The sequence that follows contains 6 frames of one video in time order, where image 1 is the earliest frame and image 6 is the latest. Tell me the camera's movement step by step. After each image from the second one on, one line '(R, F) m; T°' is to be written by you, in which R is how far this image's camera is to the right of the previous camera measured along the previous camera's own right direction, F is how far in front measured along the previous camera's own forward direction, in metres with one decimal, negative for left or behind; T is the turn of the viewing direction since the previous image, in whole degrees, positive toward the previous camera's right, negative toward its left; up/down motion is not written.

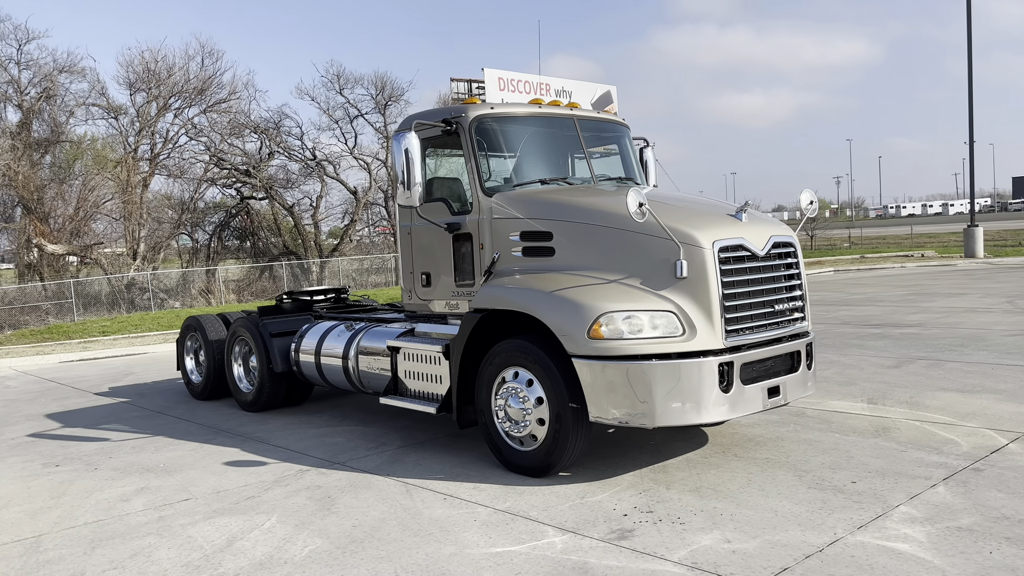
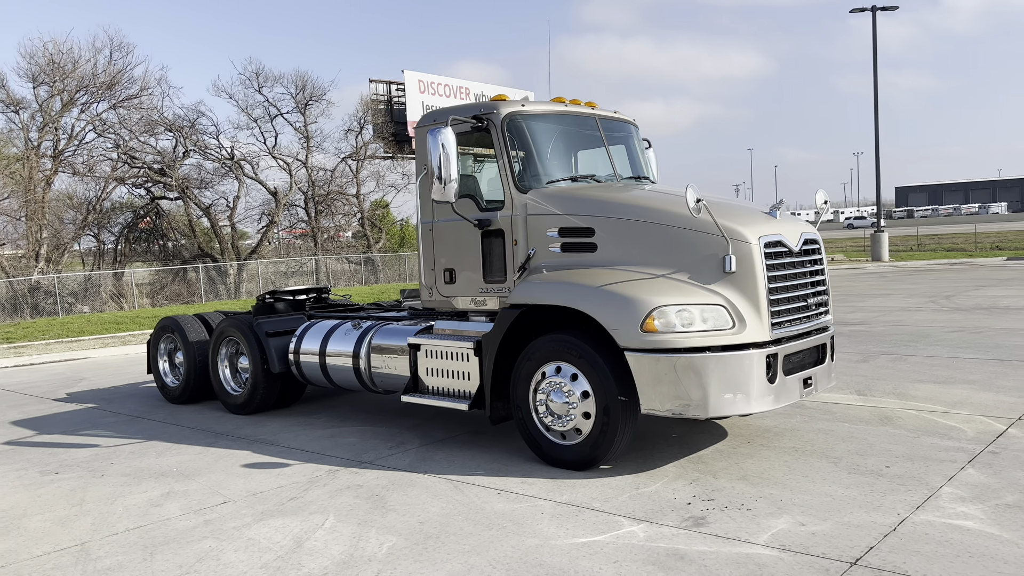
(-0.9, 0.0) m; +6°
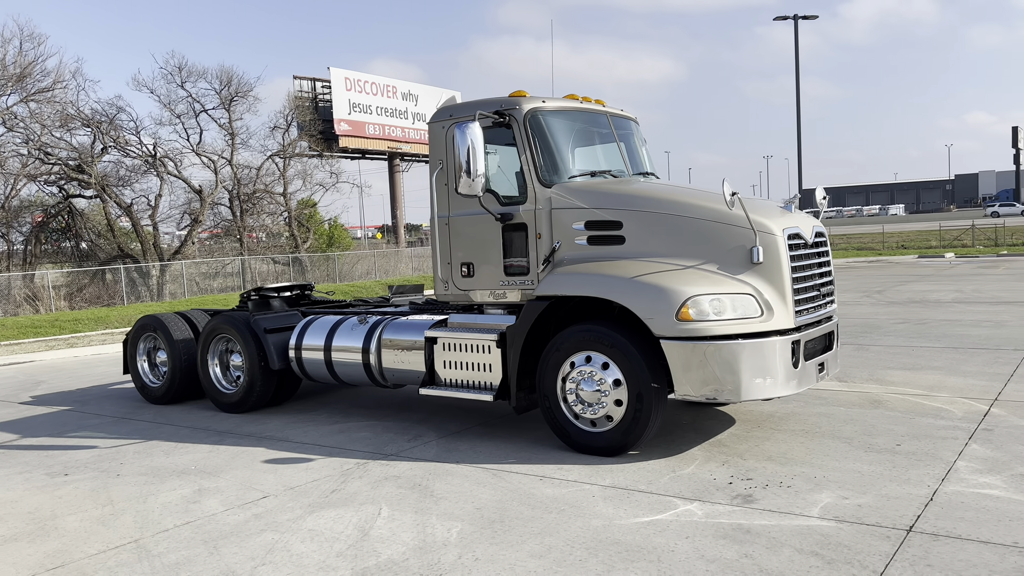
(-0.8, -0.1) m; +6°
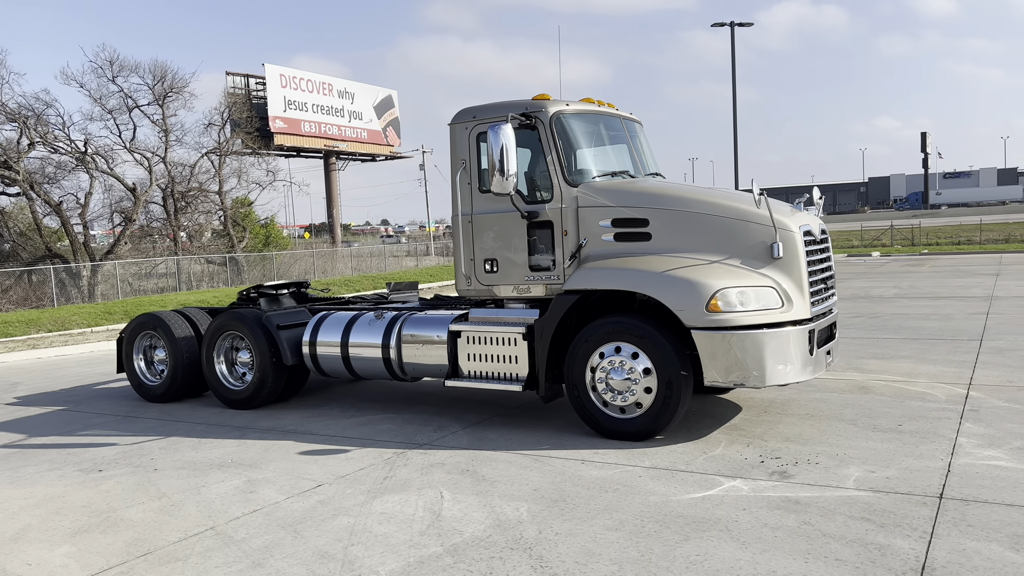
(-0.8, -0.2) m; +5°
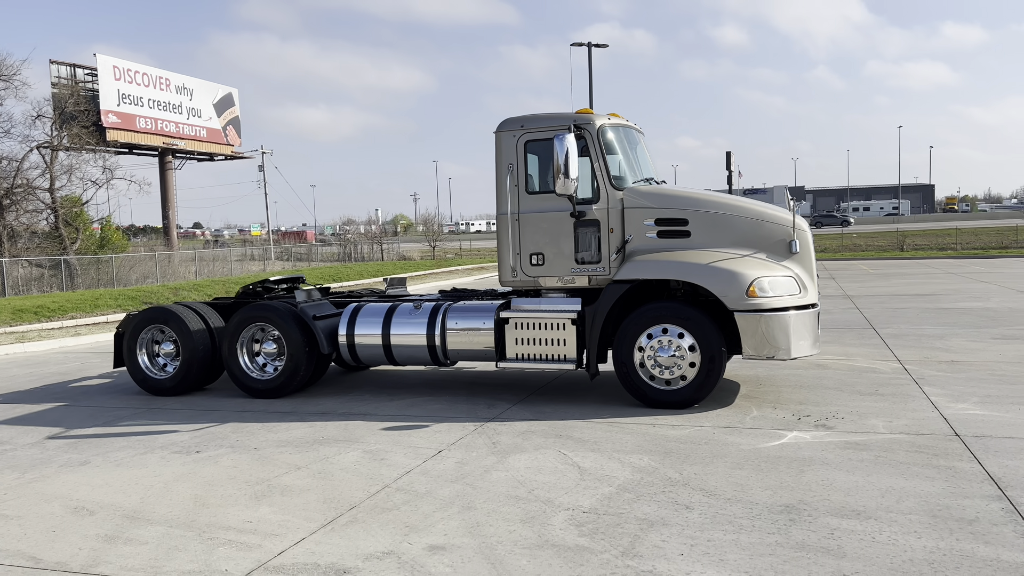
(-2.0, -0.6) m; +12°
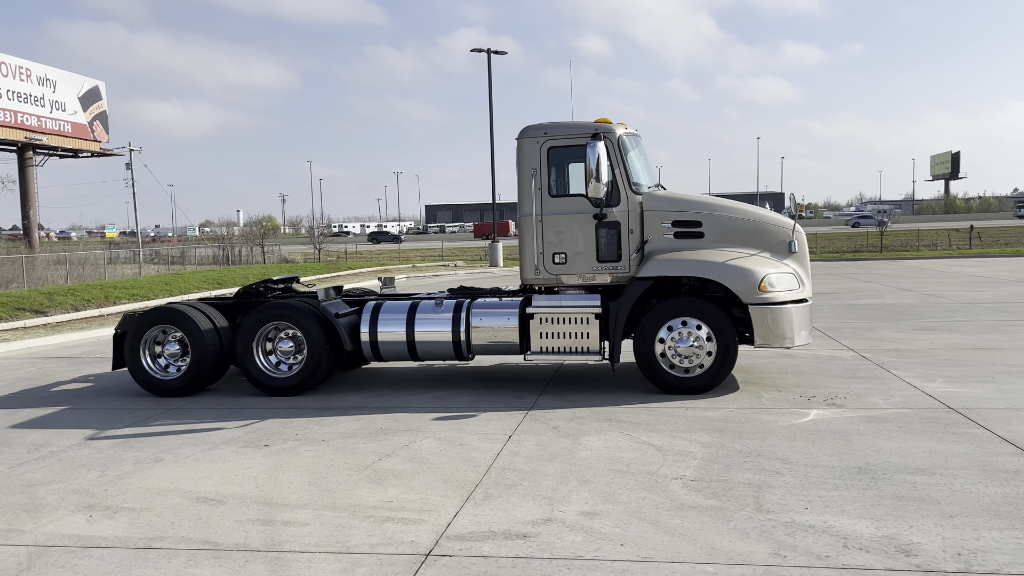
(-1.5, -0.4) m; +9°
